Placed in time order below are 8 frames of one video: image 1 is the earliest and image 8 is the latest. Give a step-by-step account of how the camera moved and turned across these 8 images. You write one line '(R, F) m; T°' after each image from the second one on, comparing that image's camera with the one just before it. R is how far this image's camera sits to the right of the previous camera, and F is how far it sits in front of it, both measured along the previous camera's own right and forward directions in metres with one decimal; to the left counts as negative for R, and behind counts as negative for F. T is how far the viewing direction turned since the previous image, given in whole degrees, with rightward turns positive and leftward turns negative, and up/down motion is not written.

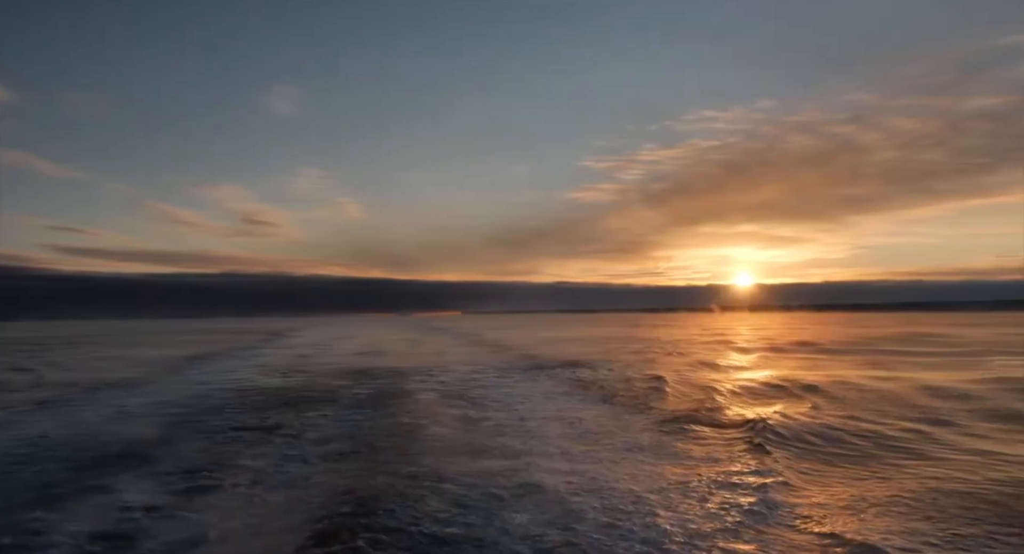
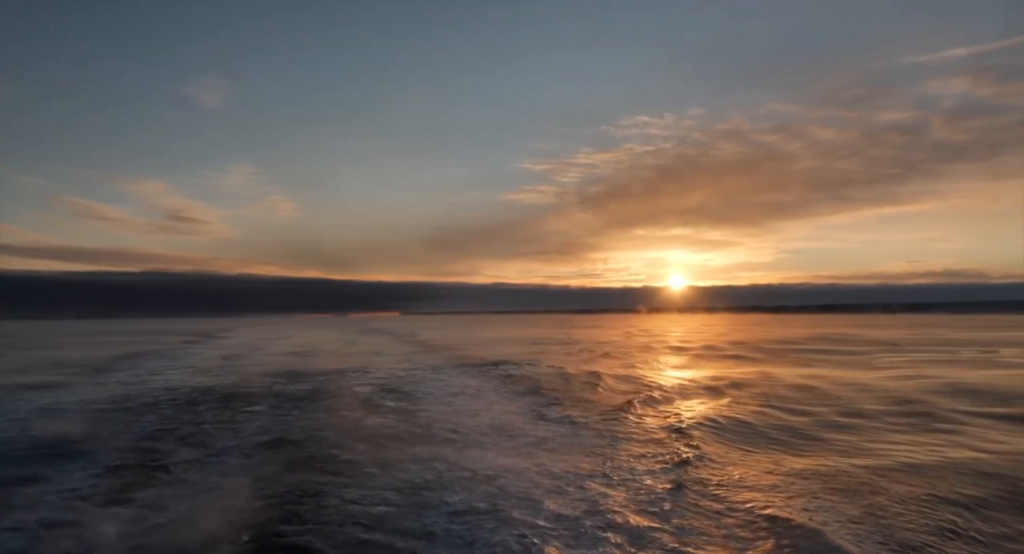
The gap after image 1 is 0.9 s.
(+0.1, -0.6) m; +6°
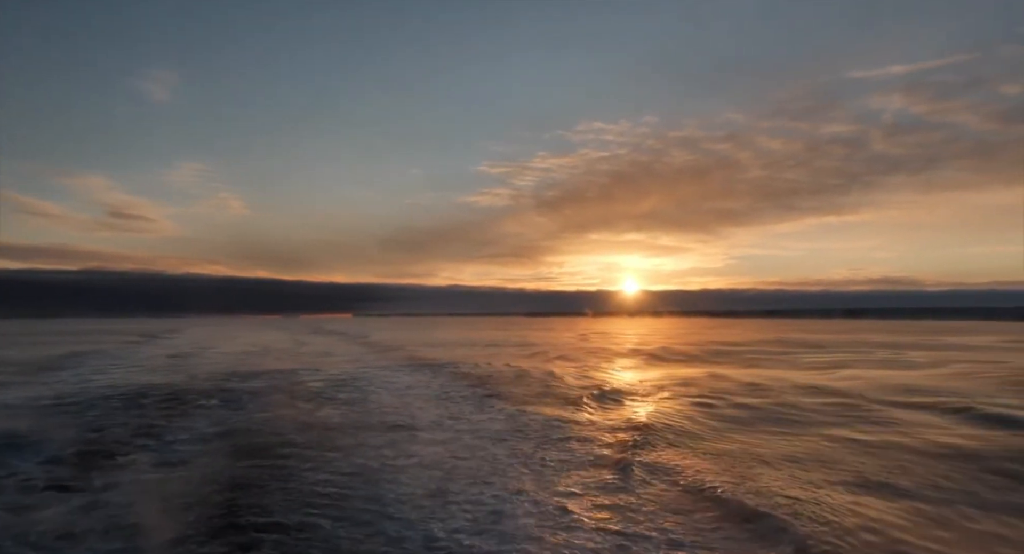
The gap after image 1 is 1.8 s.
(+0.1, -0.5) m; +4°
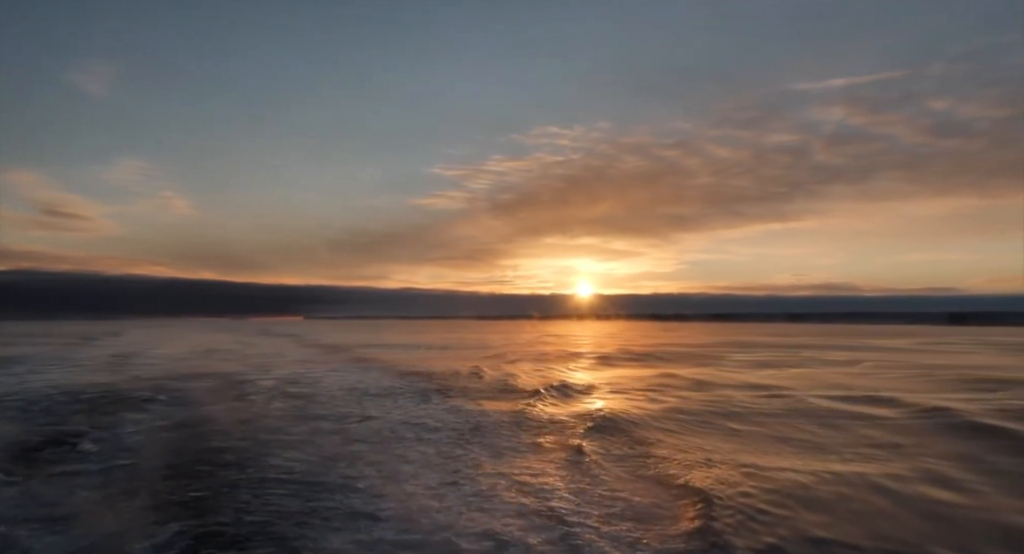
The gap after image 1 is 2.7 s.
(-4.9, -3.6) m; +4°
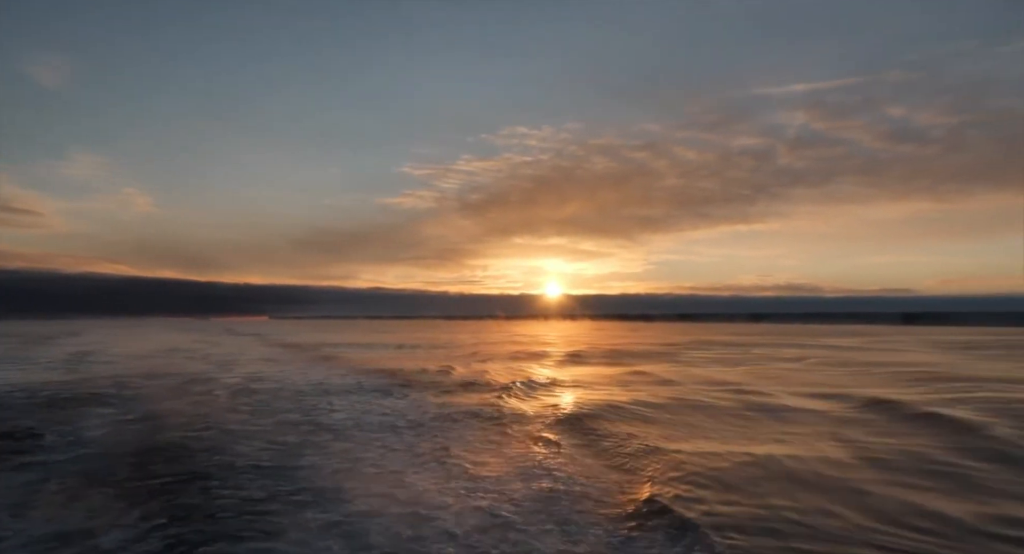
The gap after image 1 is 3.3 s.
(+0.2, -0.7) m; +3°
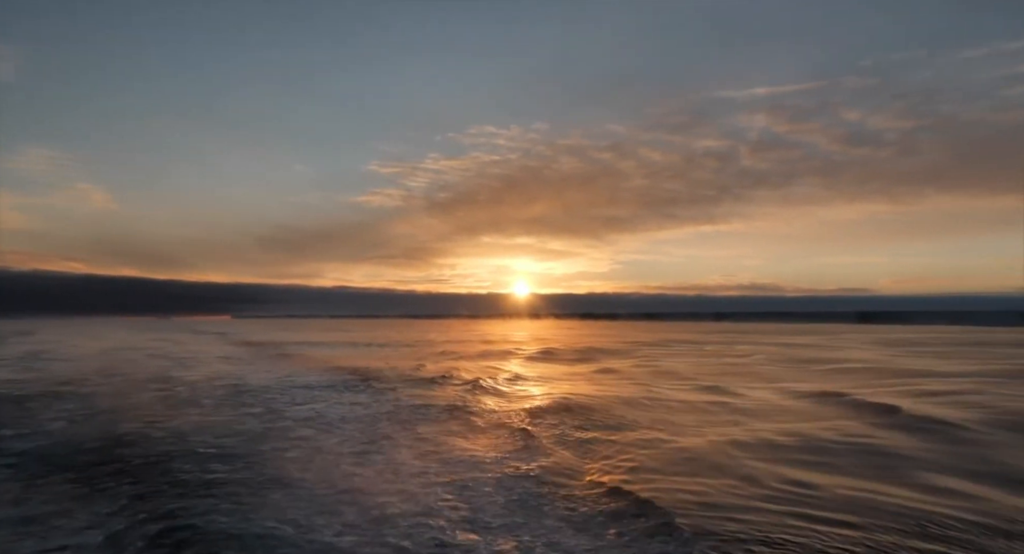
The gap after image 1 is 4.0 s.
(+0.2, -0.6) m; +3°
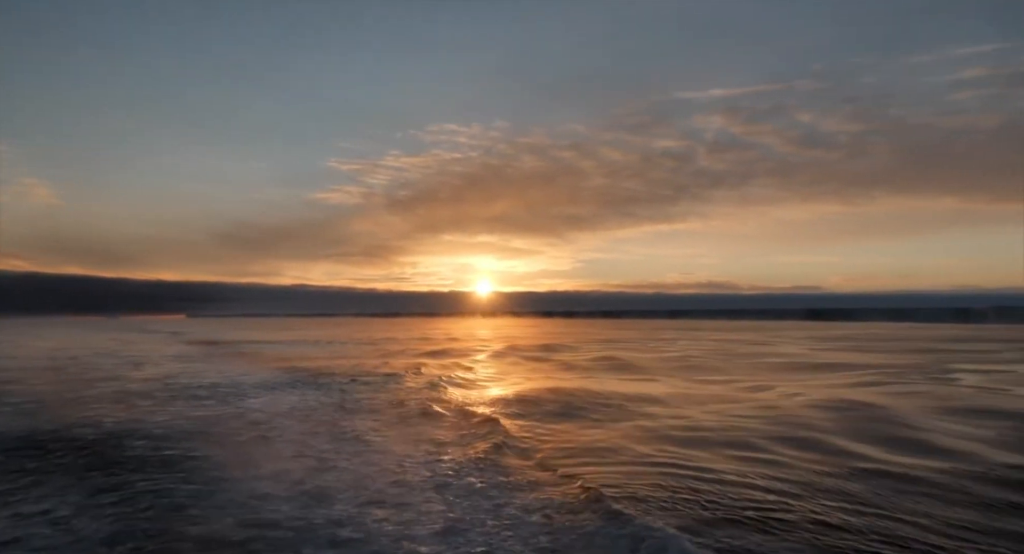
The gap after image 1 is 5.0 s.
(+0.5, -1.1) m; +4°
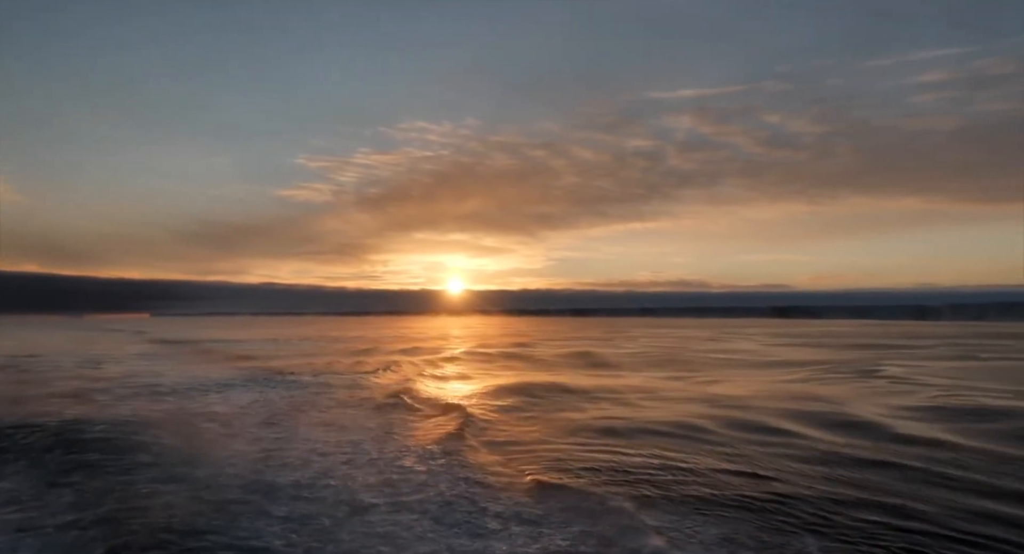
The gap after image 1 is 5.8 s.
(+0.4, -0.9) m; +3°
